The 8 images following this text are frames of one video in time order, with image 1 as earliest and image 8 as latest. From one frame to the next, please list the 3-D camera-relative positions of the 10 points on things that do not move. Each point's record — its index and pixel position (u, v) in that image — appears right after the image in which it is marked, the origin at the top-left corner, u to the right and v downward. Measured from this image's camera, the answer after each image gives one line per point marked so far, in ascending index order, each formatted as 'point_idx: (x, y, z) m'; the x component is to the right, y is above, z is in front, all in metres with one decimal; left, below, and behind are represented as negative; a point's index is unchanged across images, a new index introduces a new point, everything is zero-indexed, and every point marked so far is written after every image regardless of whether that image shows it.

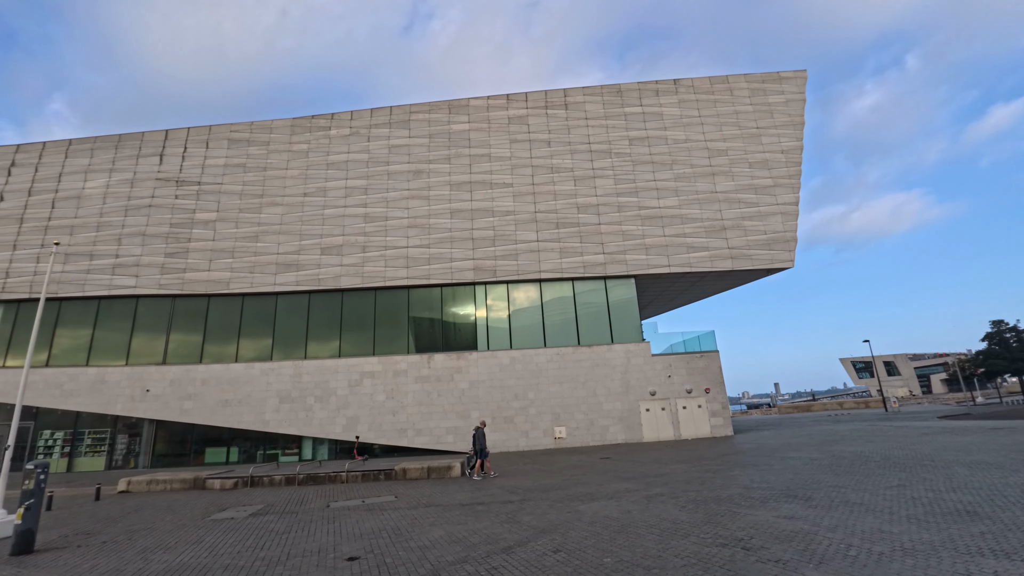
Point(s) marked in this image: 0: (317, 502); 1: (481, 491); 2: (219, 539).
0: (-4.6, -5.1, +11.5) m
1: (-0.8, -5.0, +11.8) m
2: (-5.1, -4.4, +8.5) m
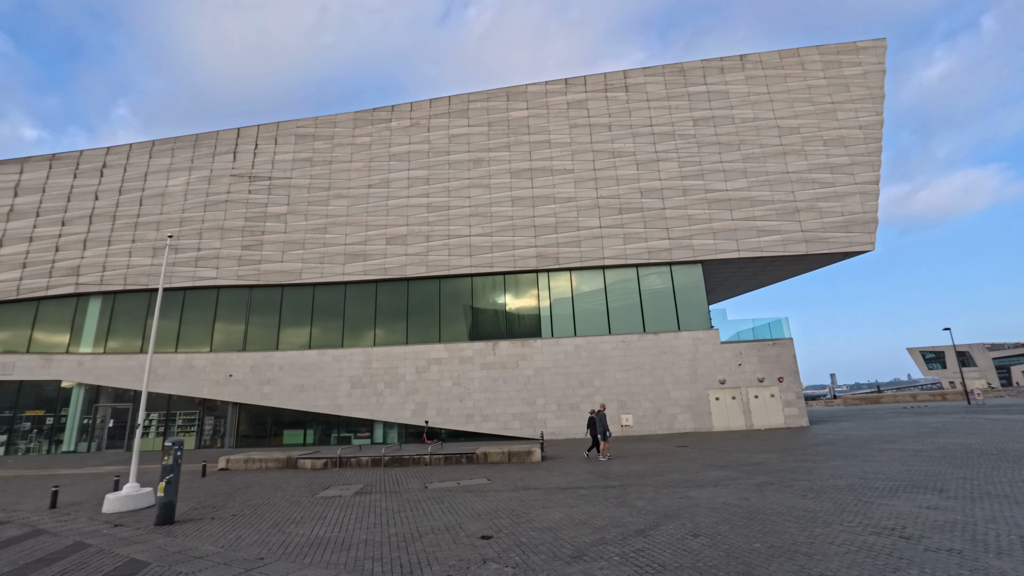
0: (-2.4, -4.8, +11.9) m
1: (+1.5, -4.6, +11.8) m
2: (-3.1, -4.2, +8.9) m
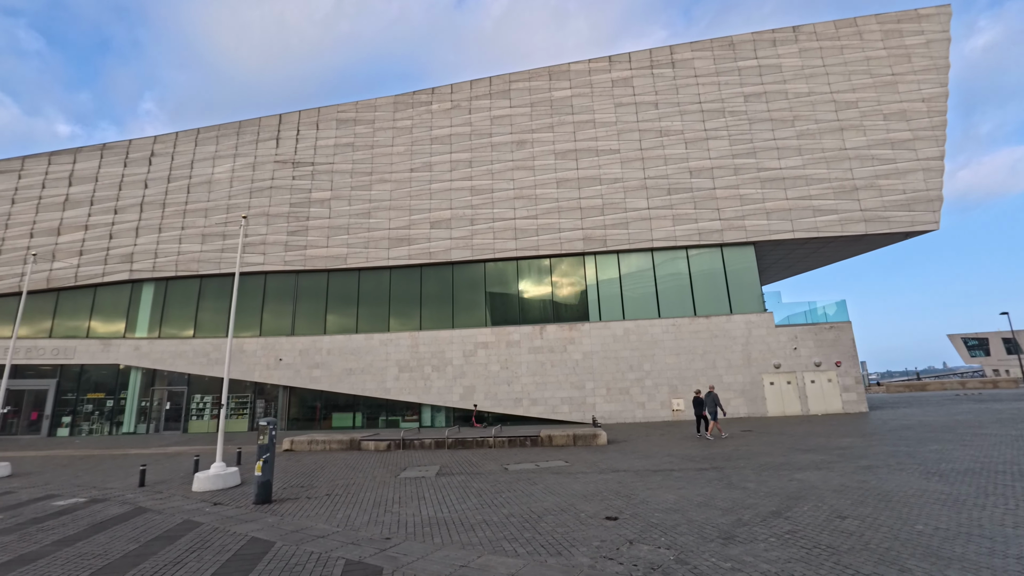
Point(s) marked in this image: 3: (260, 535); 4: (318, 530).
0: (-0.5, -4.3, +11.8) m
1: (+3.4, -4.1, +11.5) m
2: (-1.3, -3.8, +8.8) m
3: (-3.5, -3.5, +6.7) m
4: (-2.7, -3.4, +6.8) m
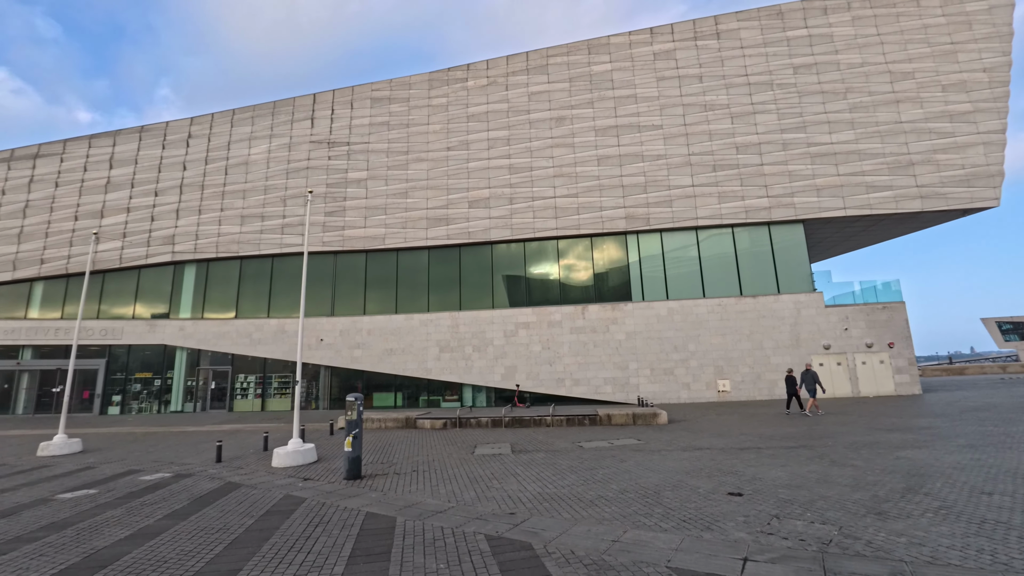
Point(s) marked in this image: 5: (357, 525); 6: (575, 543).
0: (+1.2, -3.7, +11.6) m
1: (+5.1, -3.5, +11.3) m
2: (+0.3, -3.3, +8.7) m
3: (-1.9, -3.1, +6.7) m
4: (-1.1, -3.0, +6.7) m
5: (-1.9, -2.9, +6.0) m
6: (+0.6, -2.6, +4.9) m
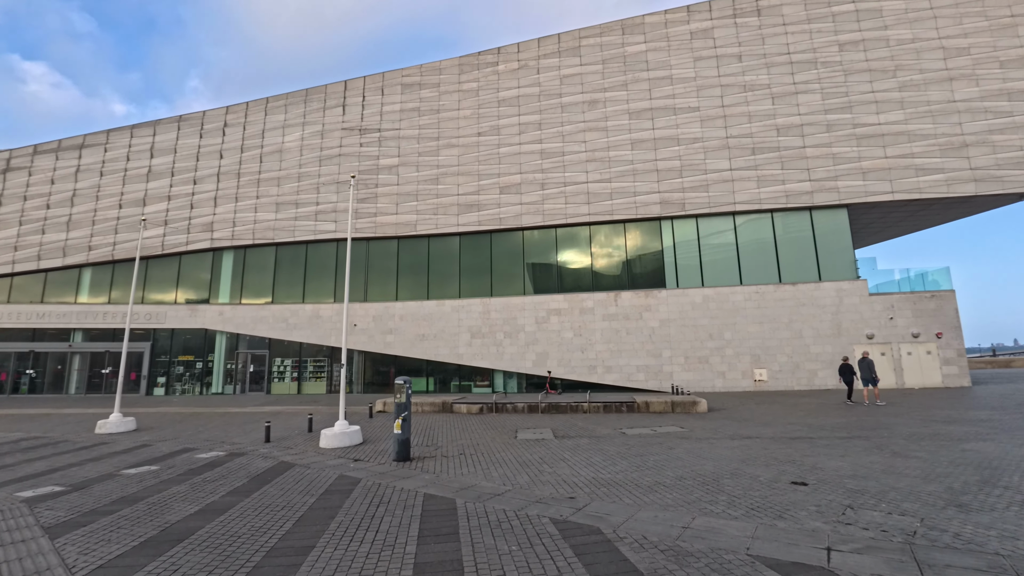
0: (+2.2, -3.4, +11.5) m
1: (+6.1, -3.2, +11.0) m
2: (+1.2, -3.0, +8.6) m
3: (-1.1, -2.8, +6.7) m
4: (-0.3, -2.8, +6.7) m
5: (-1.2, -2.7, +6.0) m
6: (+1.3, -2.4, +4.9) m
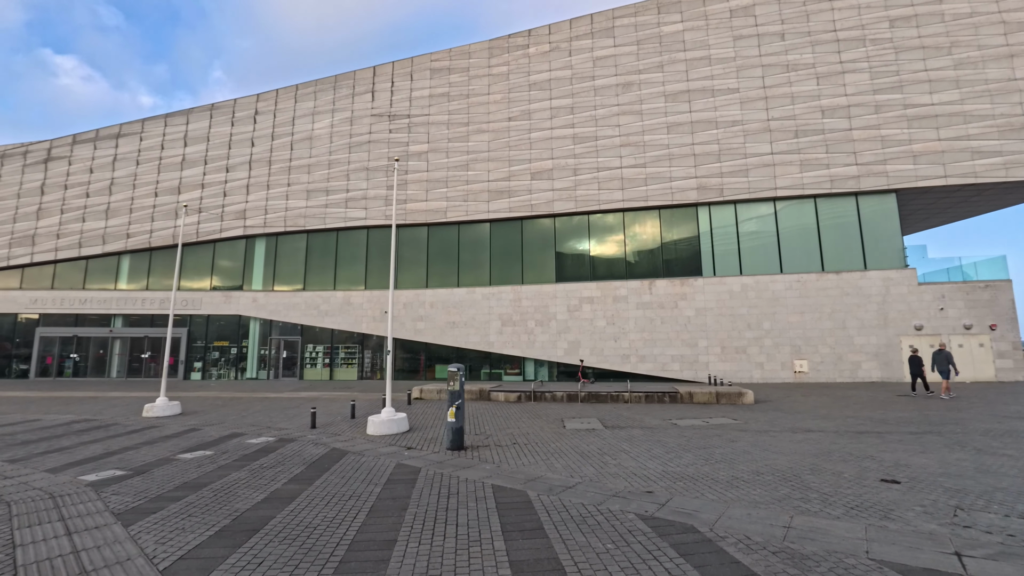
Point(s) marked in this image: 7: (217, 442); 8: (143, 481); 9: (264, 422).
0: (+3.3, -3.1, +11.2) m
1: (+7.2, -2.9, +10.6) m
2: (+2.2, -2.8, +8.4) m
3: (-0.2, -2.6, +6.5) m
4: (+0.6, -2.6, +6.5) m
5: (-0.3, -2.5, +5.8) m
6: (+2.2, -2.3, +4.6) m
7: (-6.2, -3.2, +10.2) m
8: (-5.6, -2.9, +7.3) m
9: (-6.3, -3.4, +12.2) m
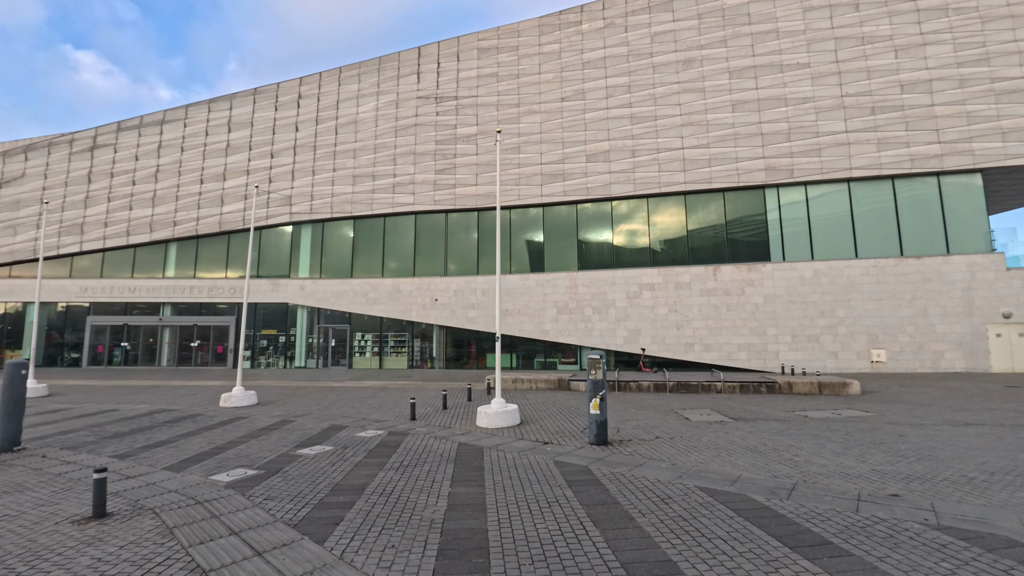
0: (+5.8, -2.7, +10.5) m
1: (+9.6, -2.5, +9.7) m
2: (+4.6, -2.5, +7.6) m
3: (+2.2, -2.3, +5.8) m
4: (+3.0, -2.3, +5.8) m
5: (+2.1, -2.3, +5.1) m
6: (+4.6, -2.1, +3.8) m
7: (-3.7, -2.9, +9.6) m
8: (-3.2, -2.6, +6.7) m
9: (-3.8, -3.0, +11.6) m
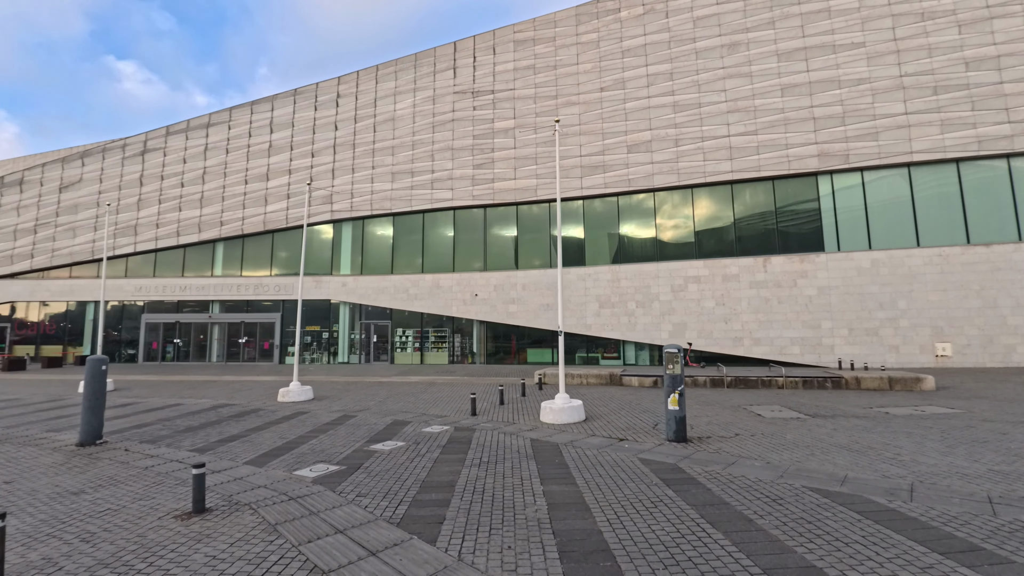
0: (+7.2, -2.5, +10.0) m
1: (+10.9, -2.3, +9.1) m
2: (+5.8, -2.3, +7.2) m
3: (+3.3, -2.2, +5.5) m
4: (+4.1, -2.2, +5.4) m
5: (+3.2, -2.2, +4.8) m
6: (+5.6, -1.9, +3.4) m
7: (-2.4, -2.8, +9.6) m
8: (-2.0, -2.6, +6.7) m
9: (-2.4, -2.9, +11.6) m
